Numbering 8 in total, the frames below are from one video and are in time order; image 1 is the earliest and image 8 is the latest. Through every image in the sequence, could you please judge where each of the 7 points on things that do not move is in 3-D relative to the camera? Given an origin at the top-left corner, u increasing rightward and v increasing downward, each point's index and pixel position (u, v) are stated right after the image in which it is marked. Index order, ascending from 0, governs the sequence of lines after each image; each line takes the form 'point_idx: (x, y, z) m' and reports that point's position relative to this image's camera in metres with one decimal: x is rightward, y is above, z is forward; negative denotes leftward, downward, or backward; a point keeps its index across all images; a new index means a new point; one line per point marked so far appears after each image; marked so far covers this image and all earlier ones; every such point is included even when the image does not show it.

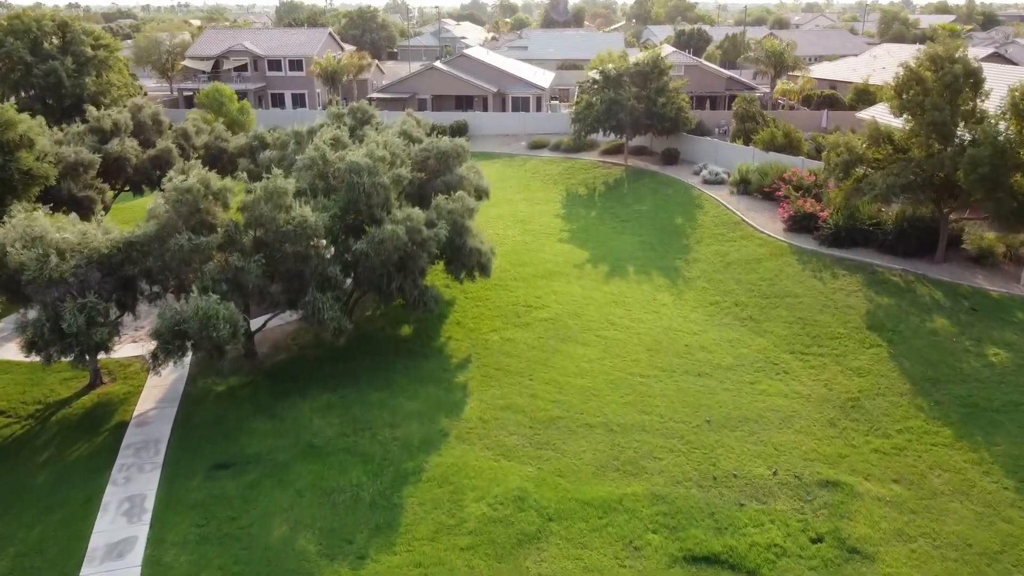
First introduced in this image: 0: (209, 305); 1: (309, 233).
0: (-8.2, -0.4, +16.2) m
1: (-6.2, +1.6, +18.3) m
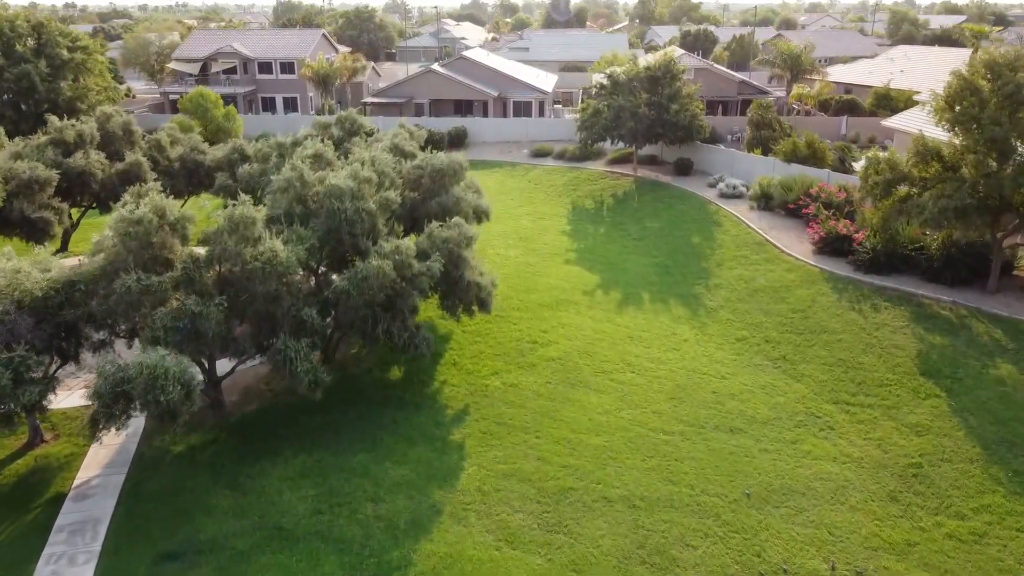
0: (-8.1, -1.6, +13.6) m
1: (-6.1, +0.4, +15.7) m
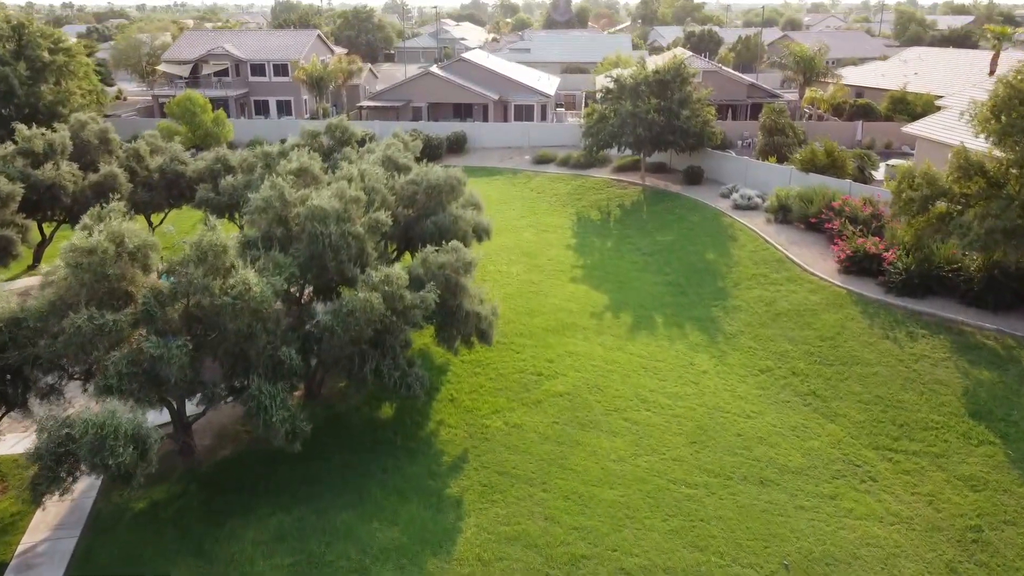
0: (-8.0, -2.5, +11.8) m
1: (-6.0, -0.4, +13.9) m
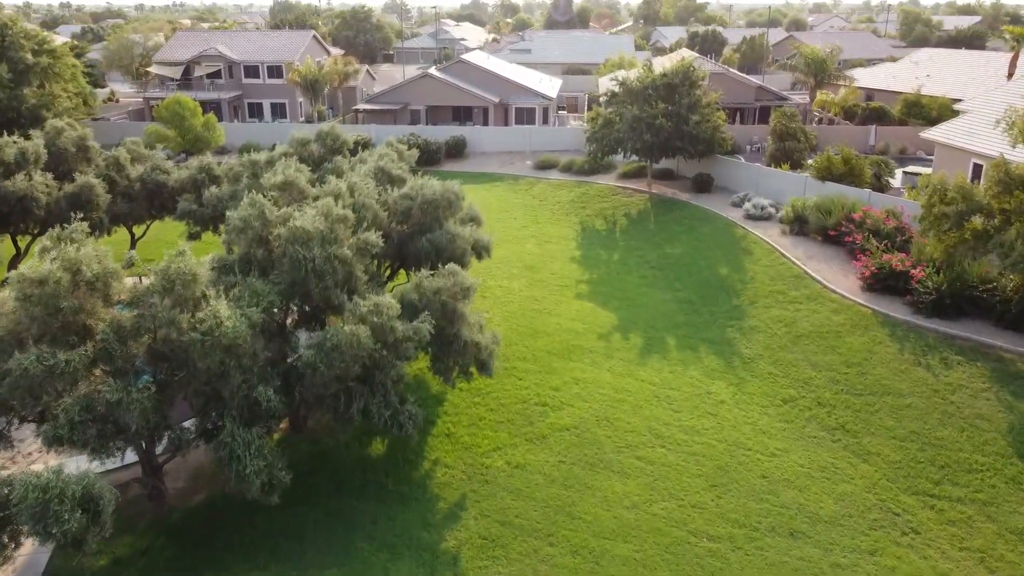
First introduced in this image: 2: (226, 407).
0: (-7.9, -3.2, +10.3) m
1: (-5.9, -1.1, +12.4) m
2: (-6.2, -2.6, +13.0) m
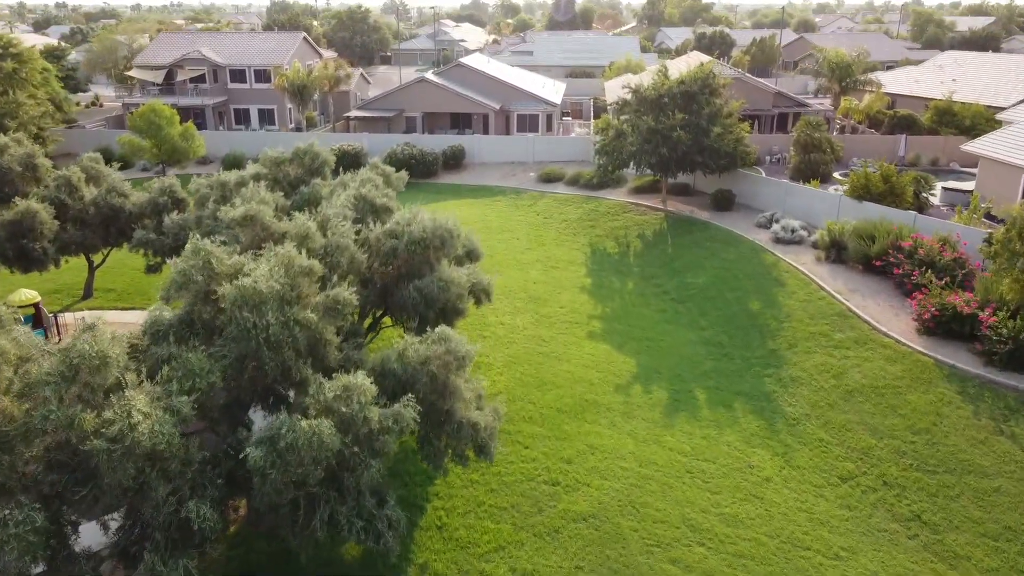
0: (-7.8, -4.6, +7.3) m
1: (-5.8, -2.5, +9.5) m
2: (-6.1, -4.0, +10.0) m
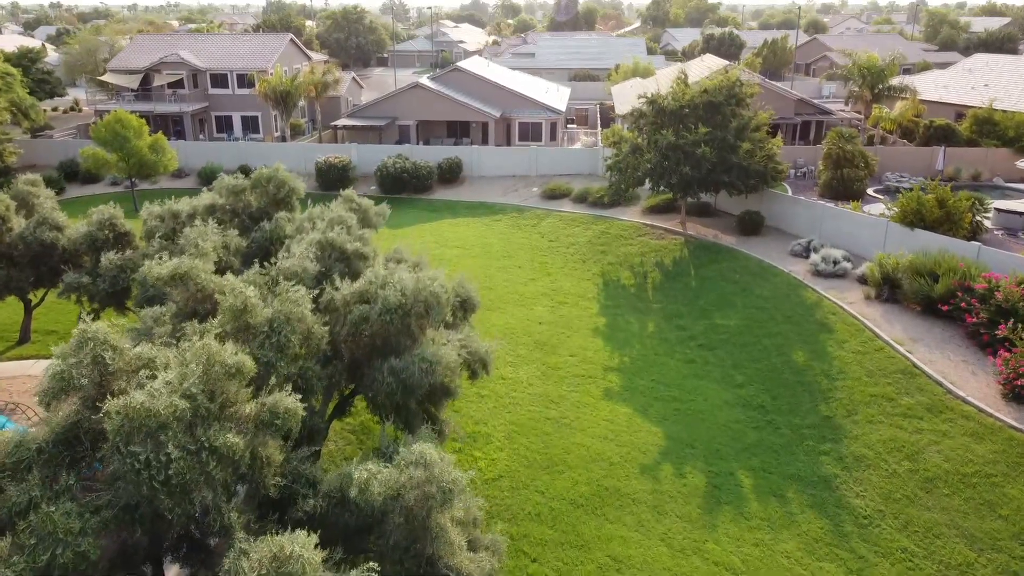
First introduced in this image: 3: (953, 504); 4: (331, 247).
0: (-7.7, -6.1, +4.0) m
1: (-5.7, -4.1, +6.1) m
2: (-6.0, -5.5, +6.6) m
3: (+10.3, -5.0, +13.9) m
4: (-4.2, +0.9, +13.8) m
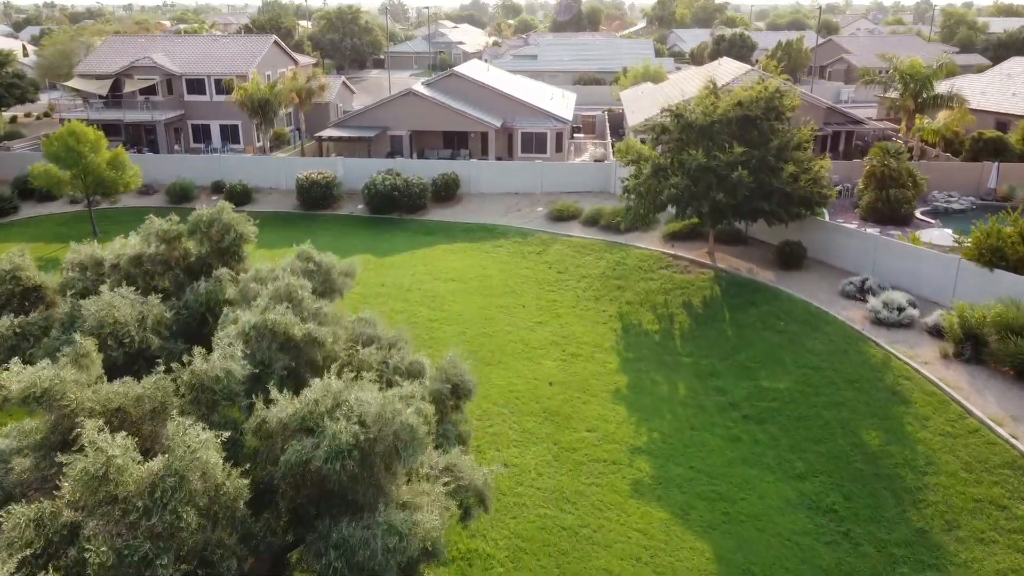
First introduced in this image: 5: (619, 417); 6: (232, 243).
0: (-7.6, -7.9, +0.3) m
1: (-5.6, -5.8, +2.4) m
2: (-5.9, -7.2, +2.9) m
3: (+10.5, -6.7, +10.2) m
4: (-4.0, -0.8, +10.0) m
5: (+3.1, -3.8, +17.4) m
6: (-6.6, +1.1, +14.4) m
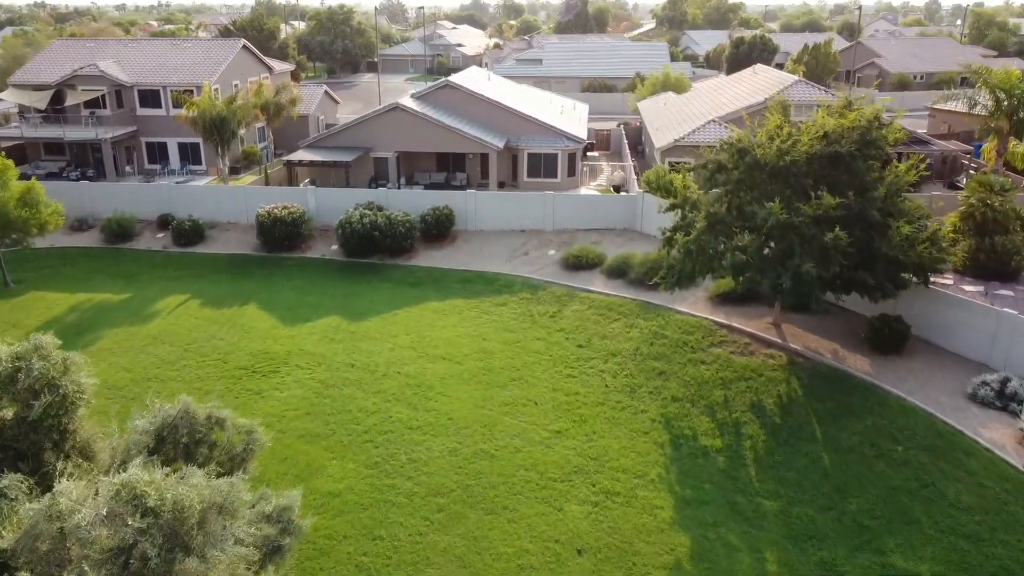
0: (-7.4, -10.6, -5.7) m
1: (-5.3, -8.5, -3.6) m
2: (-5.6, -10.0, -3.0) m
3: (+10.7, -9.5, +4.3) m
4: (-3.8, -3.5, +4.1) m
5: (+3.3, -6.5, +11.5) m
6: (-6.4, -1.6, +8.4) m
